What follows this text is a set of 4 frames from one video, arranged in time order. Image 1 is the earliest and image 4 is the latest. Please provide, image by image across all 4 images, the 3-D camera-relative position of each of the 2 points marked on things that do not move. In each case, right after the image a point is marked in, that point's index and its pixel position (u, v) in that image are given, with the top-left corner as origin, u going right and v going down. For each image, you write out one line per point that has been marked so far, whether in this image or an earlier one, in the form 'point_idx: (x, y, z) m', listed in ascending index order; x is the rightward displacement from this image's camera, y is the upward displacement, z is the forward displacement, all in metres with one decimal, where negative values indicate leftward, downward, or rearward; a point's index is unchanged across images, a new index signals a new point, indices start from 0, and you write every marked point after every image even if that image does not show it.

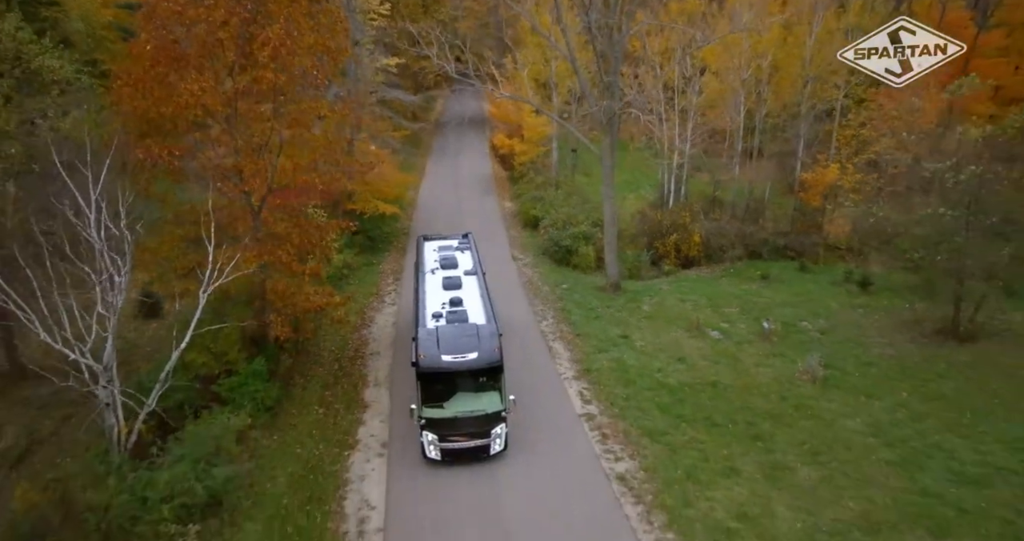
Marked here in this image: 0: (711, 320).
0: (+2.7, -0.7, +9.6) m
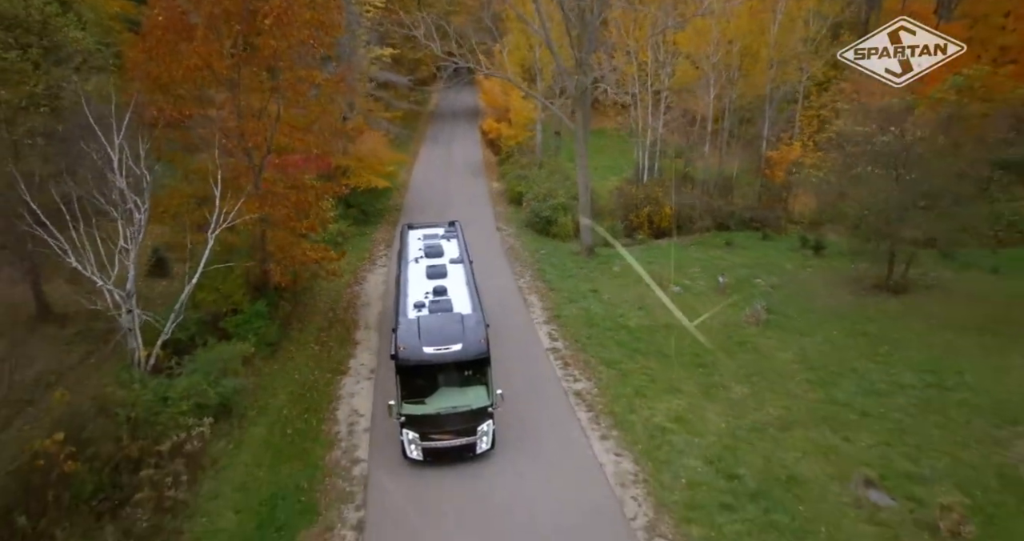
0: (+2.4, -0.1, +10.5) m
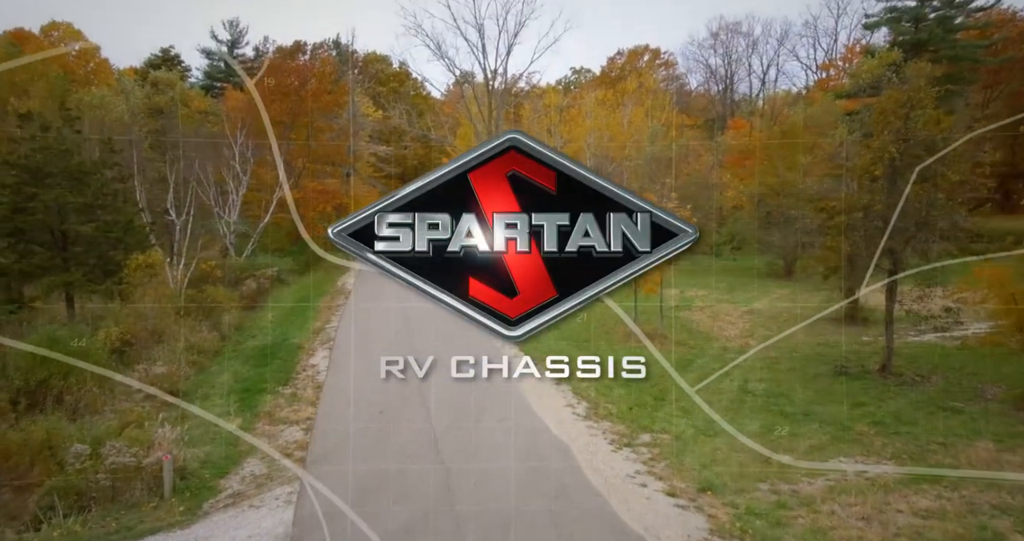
0: (+0.8, +0.1, +17.0) m
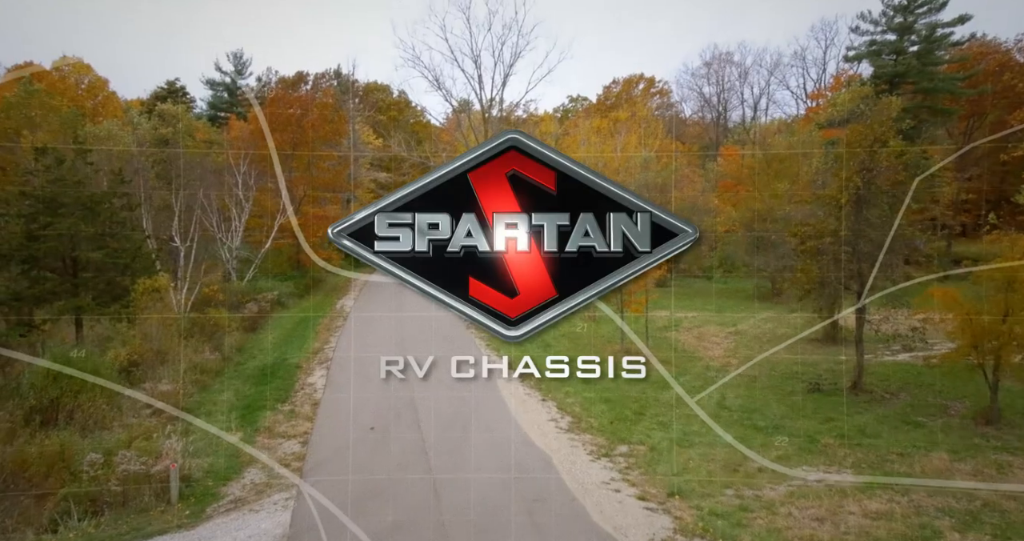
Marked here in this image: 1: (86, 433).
0: (+0.7, -0.4, +17.3) m
1: (-2.4, -0.9, +4.1) m
